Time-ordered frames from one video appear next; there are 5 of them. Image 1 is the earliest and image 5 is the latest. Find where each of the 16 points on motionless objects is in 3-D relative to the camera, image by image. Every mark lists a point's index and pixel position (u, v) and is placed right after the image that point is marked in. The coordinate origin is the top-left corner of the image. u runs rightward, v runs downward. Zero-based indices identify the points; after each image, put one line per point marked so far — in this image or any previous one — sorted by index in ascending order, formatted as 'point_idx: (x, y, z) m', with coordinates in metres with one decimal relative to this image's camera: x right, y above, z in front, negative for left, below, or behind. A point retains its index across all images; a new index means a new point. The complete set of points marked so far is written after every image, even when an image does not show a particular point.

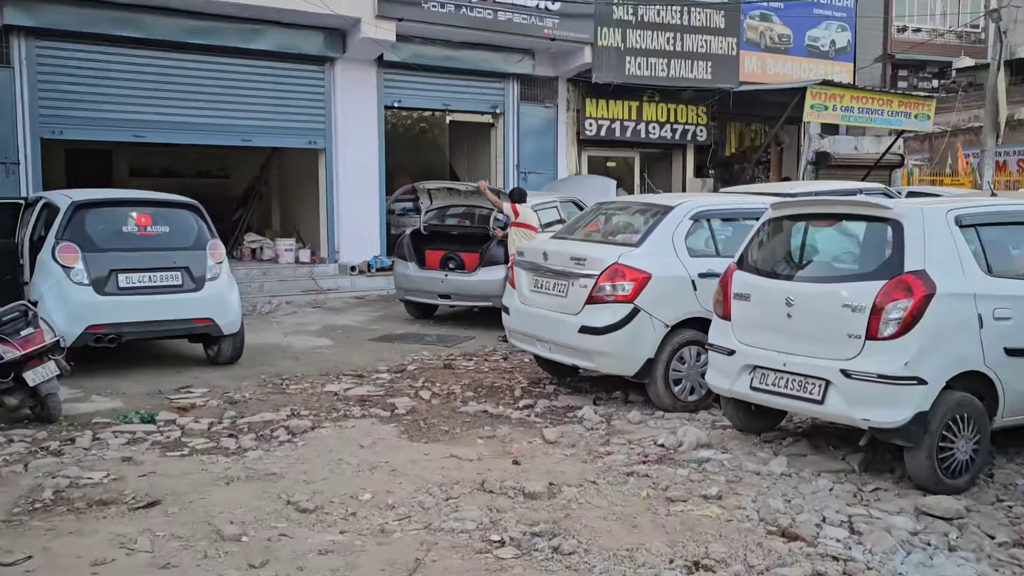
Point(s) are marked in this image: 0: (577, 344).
0: (+0.5, -0.4, +4.3) m
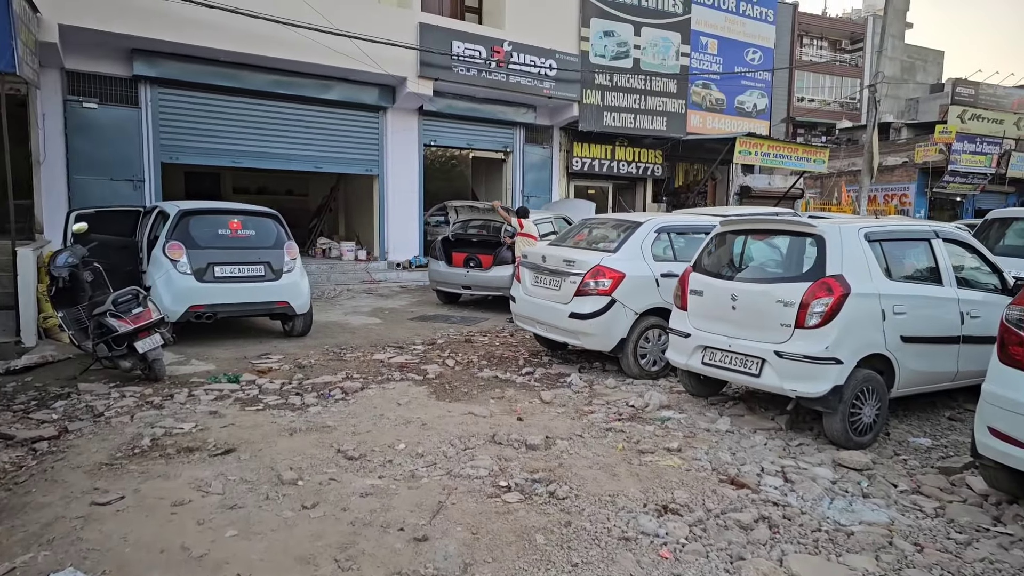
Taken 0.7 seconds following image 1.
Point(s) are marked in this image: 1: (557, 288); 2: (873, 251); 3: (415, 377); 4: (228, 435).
0: (+0.5, -0.4, +5.4) m
1: (+0.4, 0.0, +5.6) m
2: (+2.5, +0.3, +3.9) m
3: (-1.0, -0.9, +5.5) m
4: (-2.0, -1.0, +4.0) m
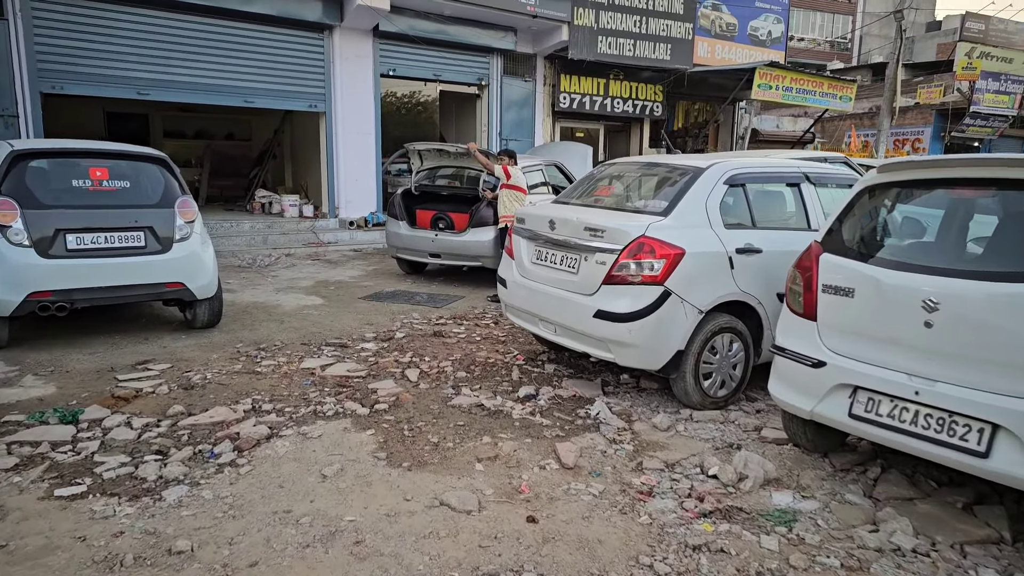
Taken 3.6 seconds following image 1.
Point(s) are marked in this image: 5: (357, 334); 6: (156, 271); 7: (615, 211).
0: (+0.5, -0.3, +3.5) m
1: (+0.4, +0.1, +3.7) m
2: (+2.5, +0.3, +2.1) m
3: (-1.0, -0.8, +3.6) m
4: (-1.9, -1.1, +2.1) m
5: (-1.5, -0.5, +5.4) m
6: (-3.0, +0.1, +4.9) m
7: (+0.7, +0.5, +3.8) m
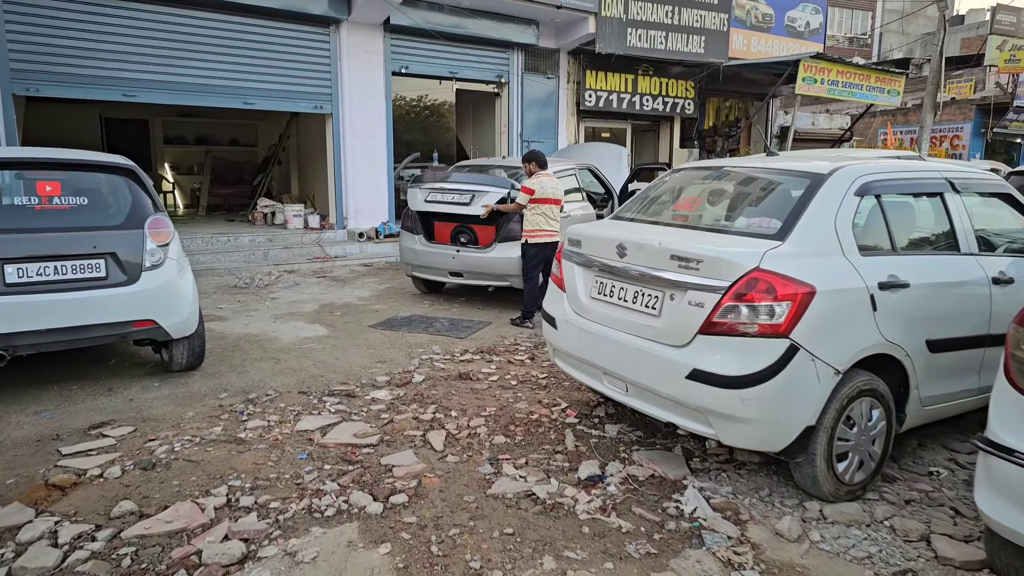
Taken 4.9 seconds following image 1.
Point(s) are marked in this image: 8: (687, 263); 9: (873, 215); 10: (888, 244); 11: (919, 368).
0: (+0.8, -0.5, +2.5) m
1: (+0.7, -0.1, +2.7) m
2: (+2.8, +0.1, +1.1) m
3: (-0.7, -1.0, +2.6) m
4: (-1.7, -1.3, +1.2) m
5: (-1.2, -0.7, +4.5) m
6: (-2.7, -0.1, +4.0) m
7: (+1.0, +0.3, +2.8) m
8: (+0.8, +0.1, +2.6) m
9: (+1.9, +0.4, +3.0) m
10: (+1.9, +0.2, +3.0) m
11: (+2.0, -0.4, +3.0) m
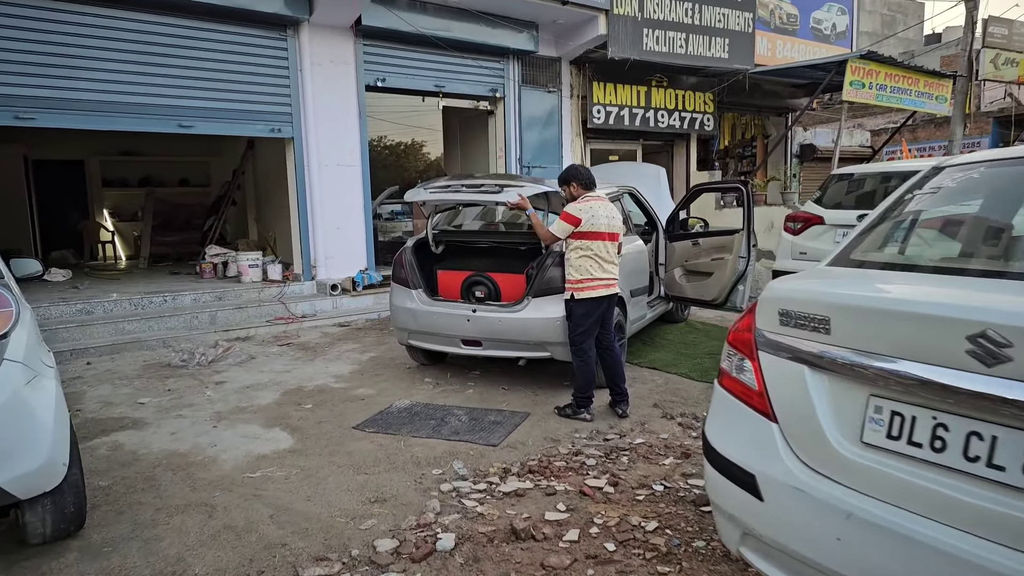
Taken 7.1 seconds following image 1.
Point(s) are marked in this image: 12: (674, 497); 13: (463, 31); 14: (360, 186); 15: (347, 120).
0: (+1.3, -0.8, +0.7) m
1: (+1.2, -0.5, +0.9) m
2: (+3.3, -0.1, -0.6) m
3: (-0.1, -1.3, +0.7) m
4: (-1.0, -1.6, -0.8) m
5: (-0.7, -1.2, +2.5) m
6: (-2.3, -0.6, +2.0) m
7: (+1.5, 0.0, +1.0) m
8: (+1.3, -0.2, +0.8) m
9: (+2.3, +0.1, +1.3) m
10: (+2.4, -0.1, +1.2) m
11: (+2.5, -0.7, +1.2) m
12: (+0.9, -1.2, +3.3) m
13: (-0.7, +3.9, +8.8) m
14: (-2.2, +1.4, +8.2) m
15: (-2.3, +2.4, +8.1) m
